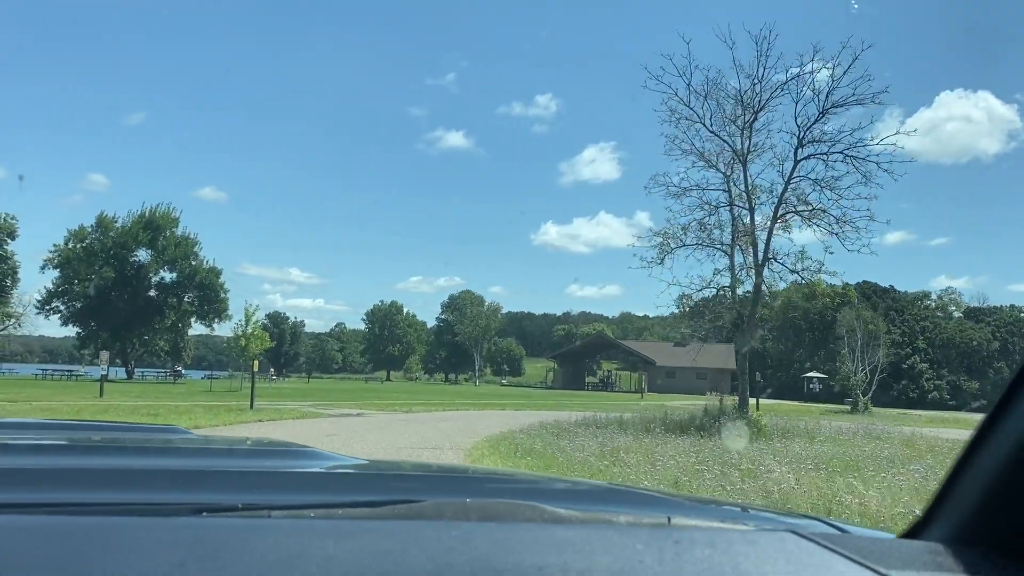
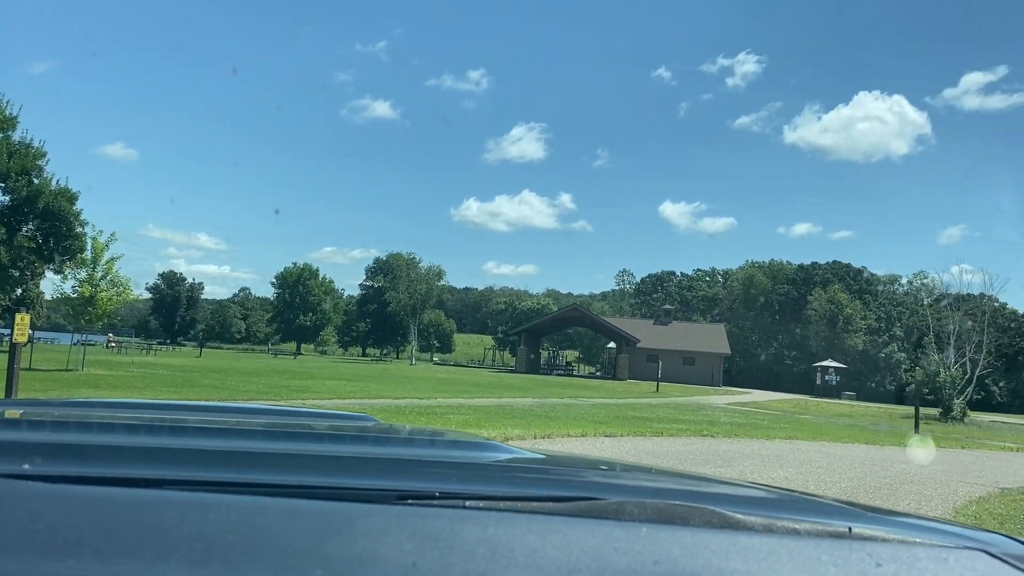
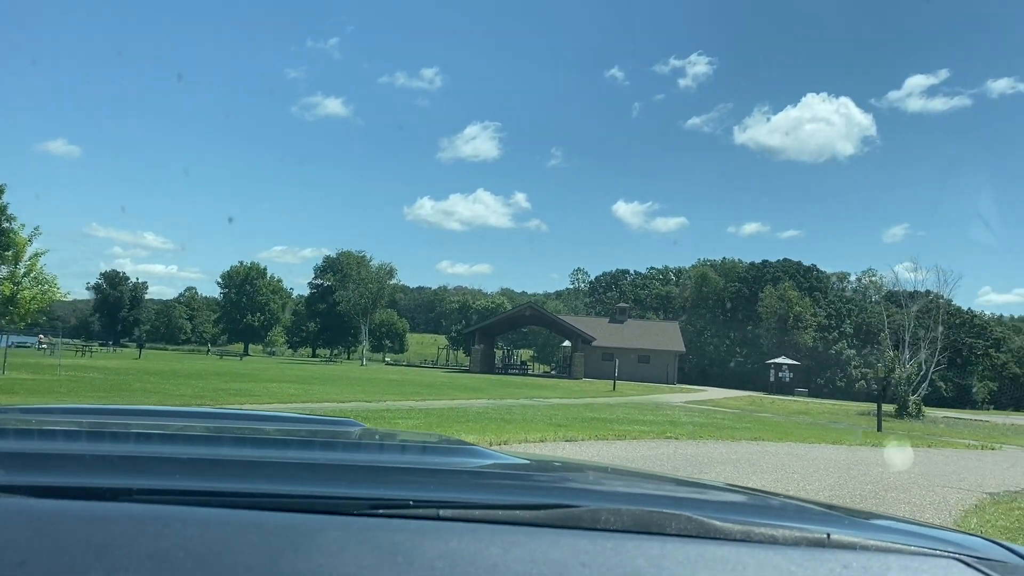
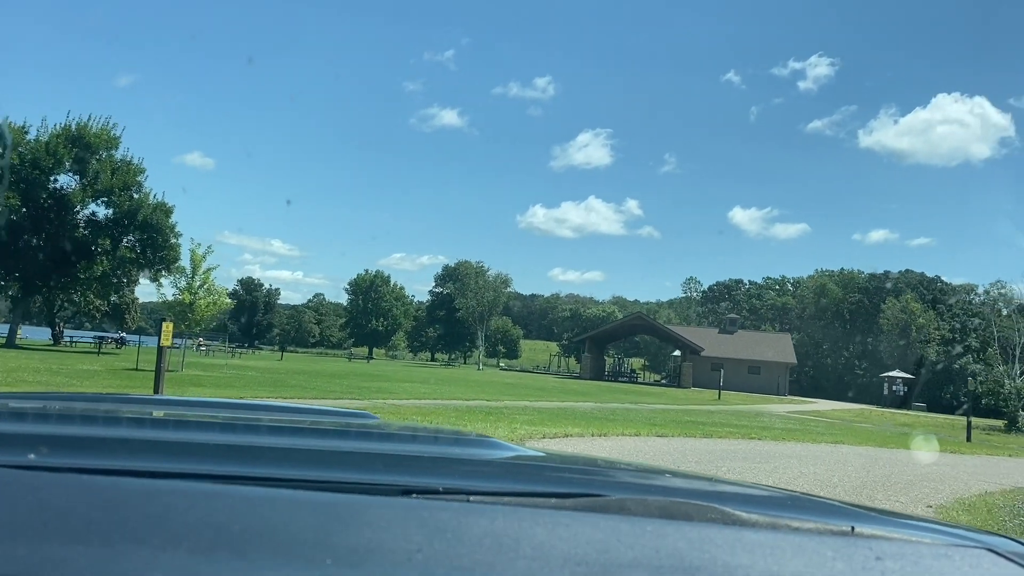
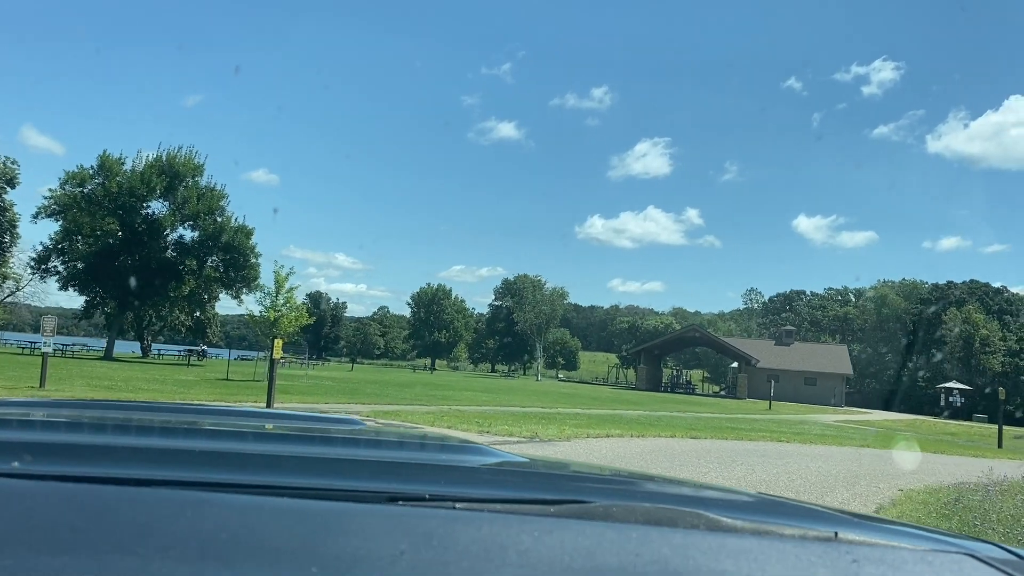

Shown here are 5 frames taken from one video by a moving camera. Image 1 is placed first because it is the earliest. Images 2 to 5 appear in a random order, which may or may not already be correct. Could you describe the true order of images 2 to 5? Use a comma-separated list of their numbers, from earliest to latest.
5, 4, 2, 3
